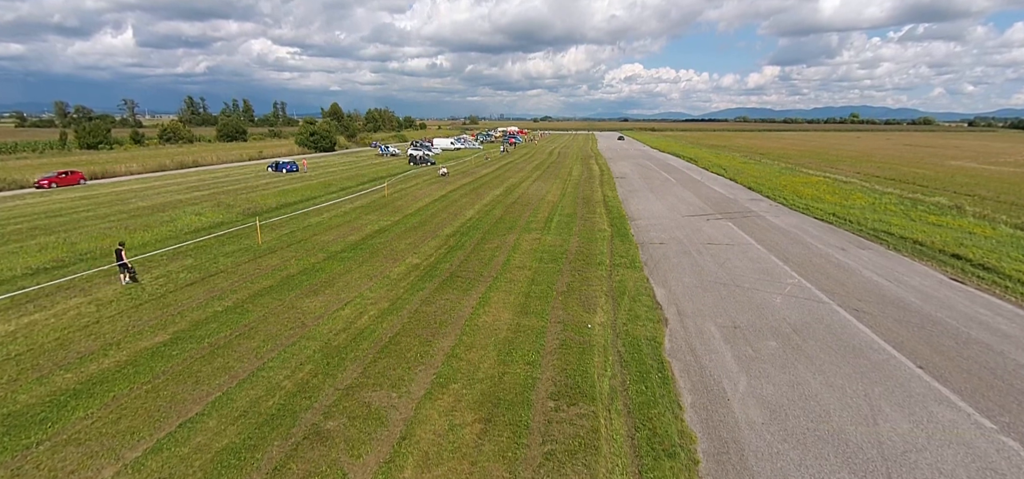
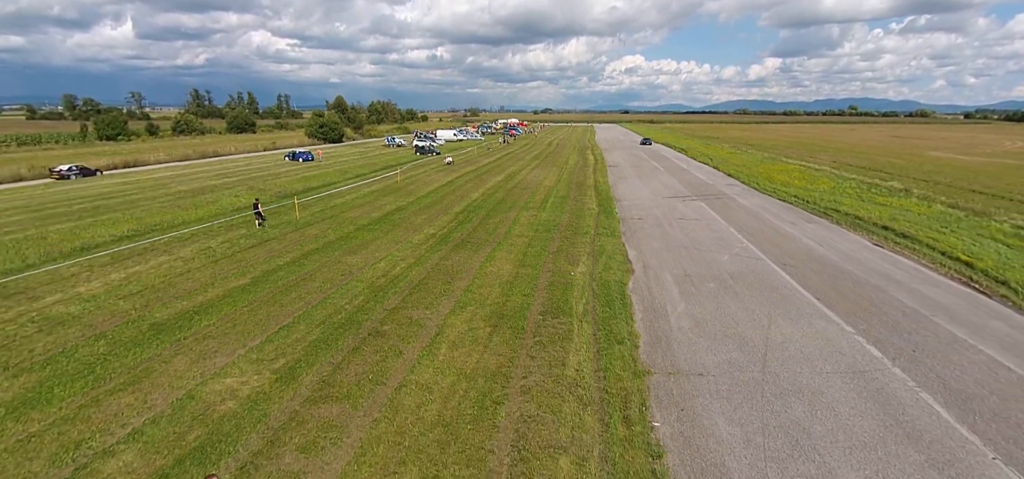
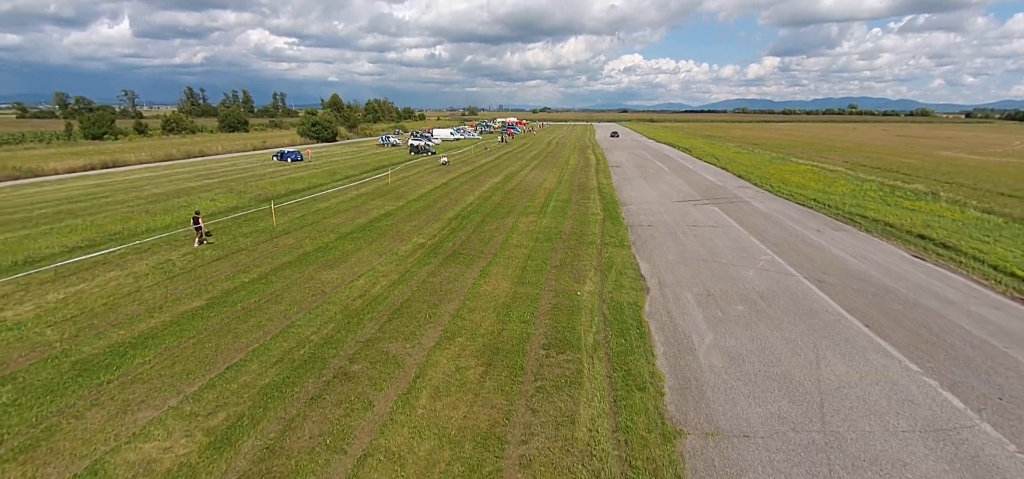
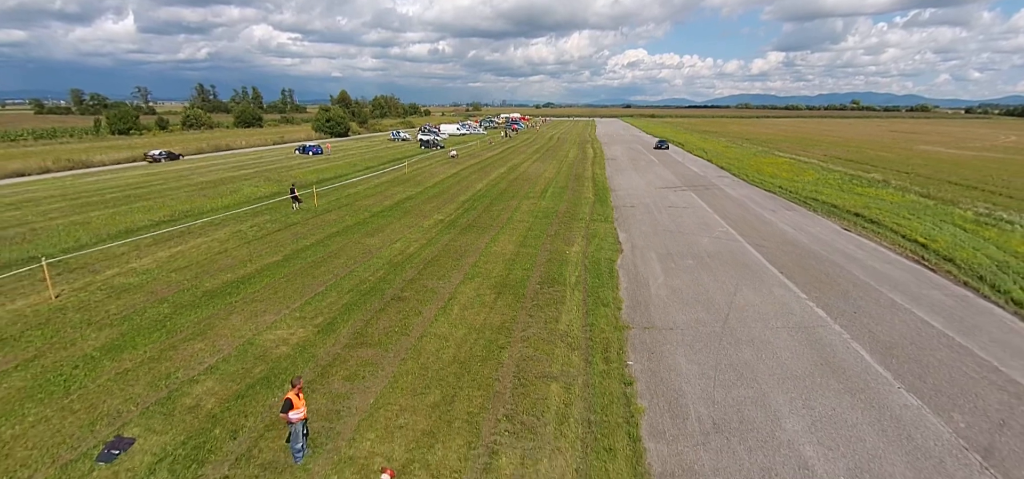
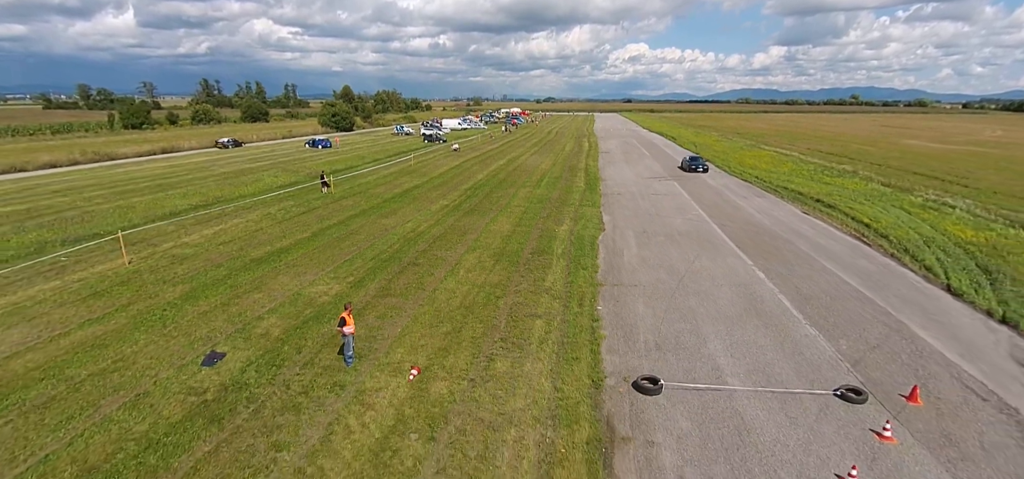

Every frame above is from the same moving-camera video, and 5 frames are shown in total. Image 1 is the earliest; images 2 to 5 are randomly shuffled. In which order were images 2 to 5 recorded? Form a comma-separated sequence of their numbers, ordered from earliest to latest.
3, 2, 4, 5
